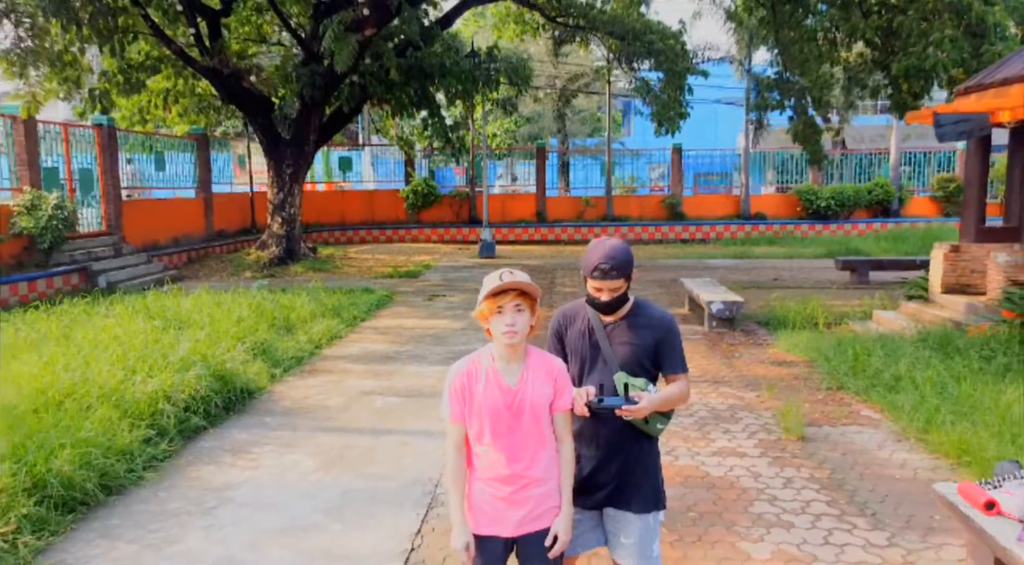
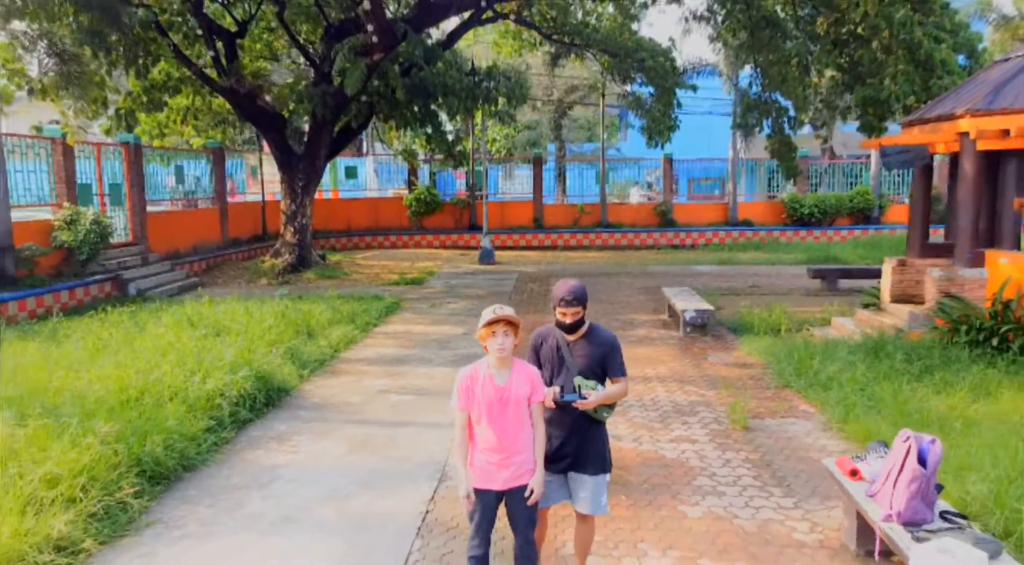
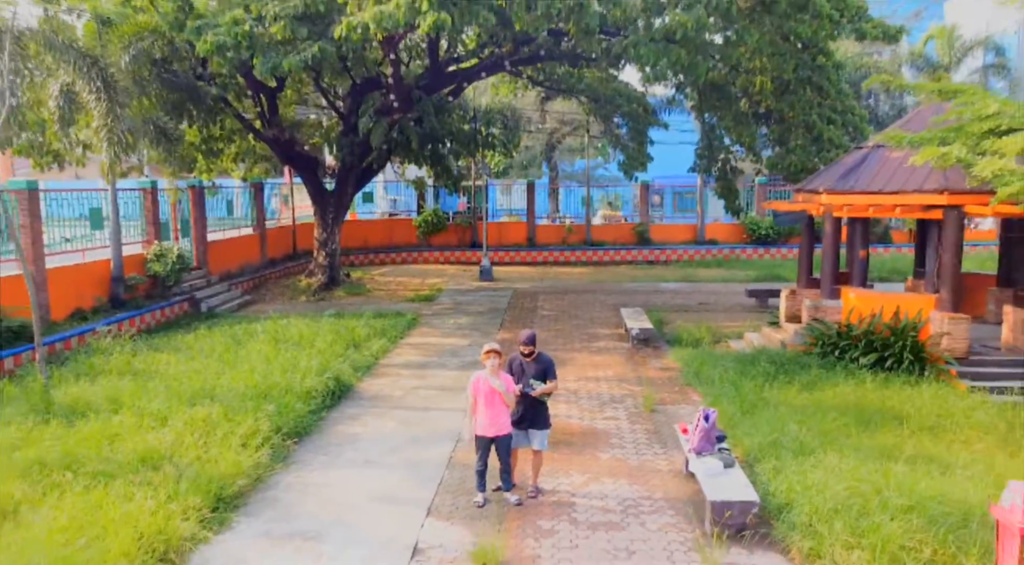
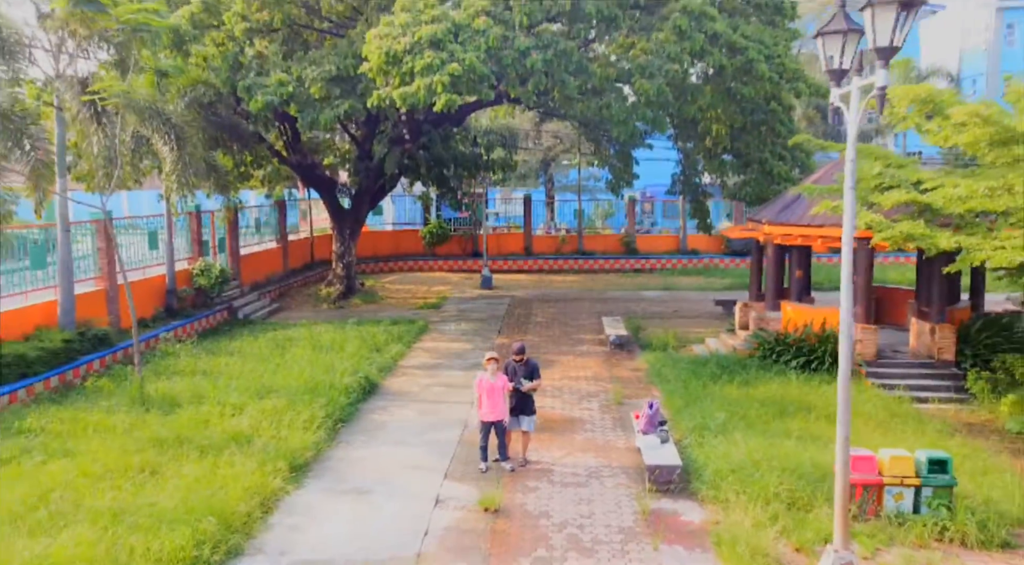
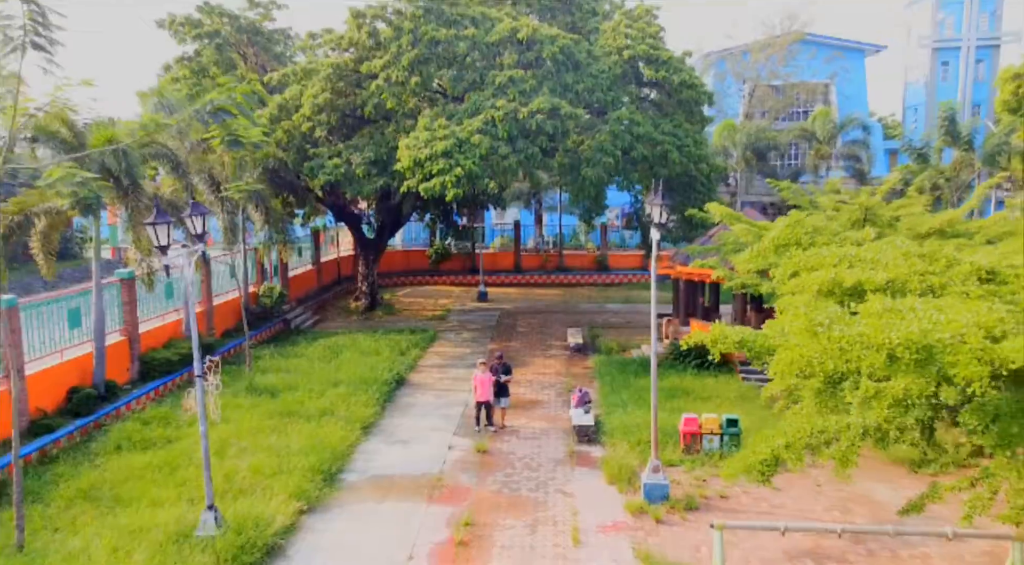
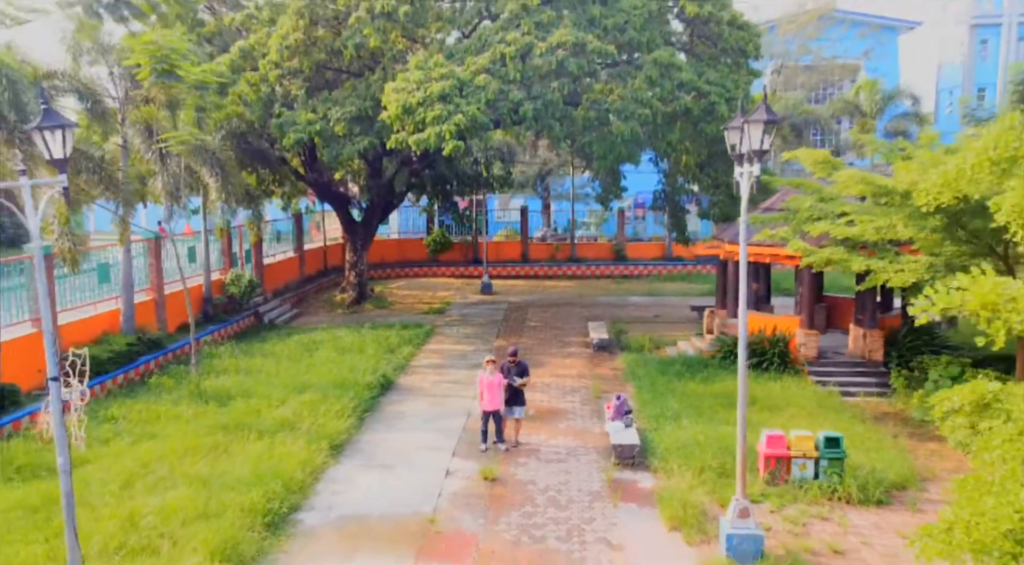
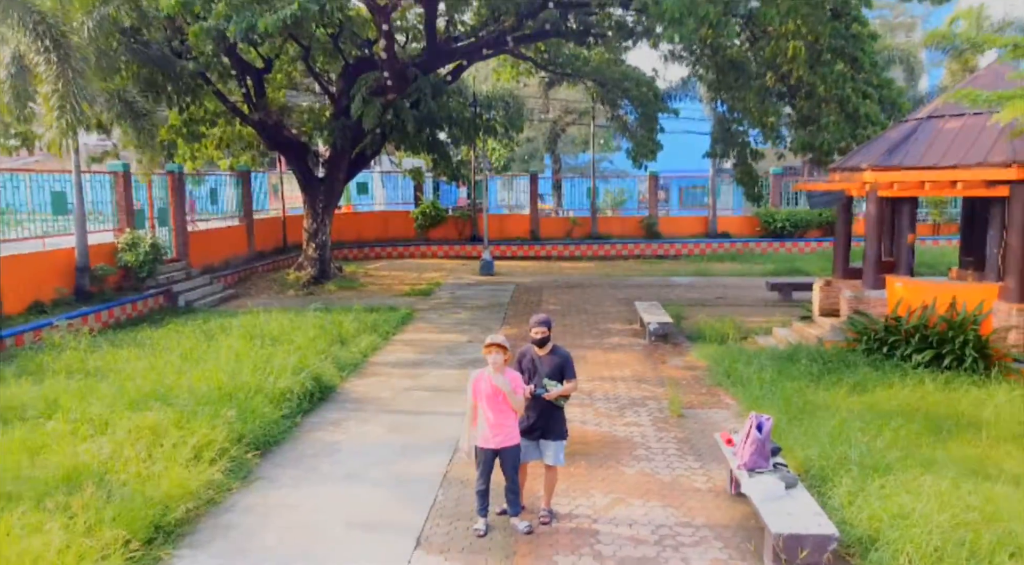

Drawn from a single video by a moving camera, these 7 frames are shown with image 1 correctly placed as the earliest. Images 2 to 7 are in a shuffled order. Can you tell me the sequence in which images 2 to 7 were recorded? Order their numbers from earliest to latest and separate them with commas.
2, 7, 3, 4, 6, 5
